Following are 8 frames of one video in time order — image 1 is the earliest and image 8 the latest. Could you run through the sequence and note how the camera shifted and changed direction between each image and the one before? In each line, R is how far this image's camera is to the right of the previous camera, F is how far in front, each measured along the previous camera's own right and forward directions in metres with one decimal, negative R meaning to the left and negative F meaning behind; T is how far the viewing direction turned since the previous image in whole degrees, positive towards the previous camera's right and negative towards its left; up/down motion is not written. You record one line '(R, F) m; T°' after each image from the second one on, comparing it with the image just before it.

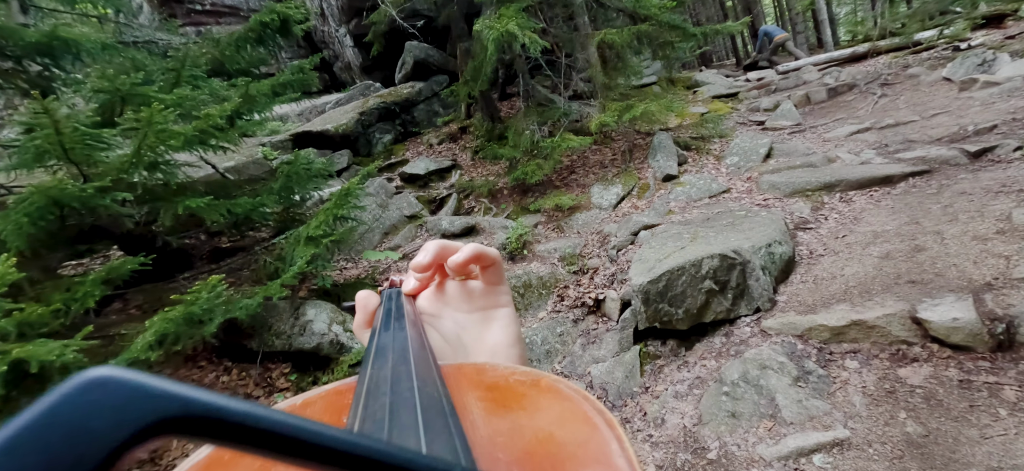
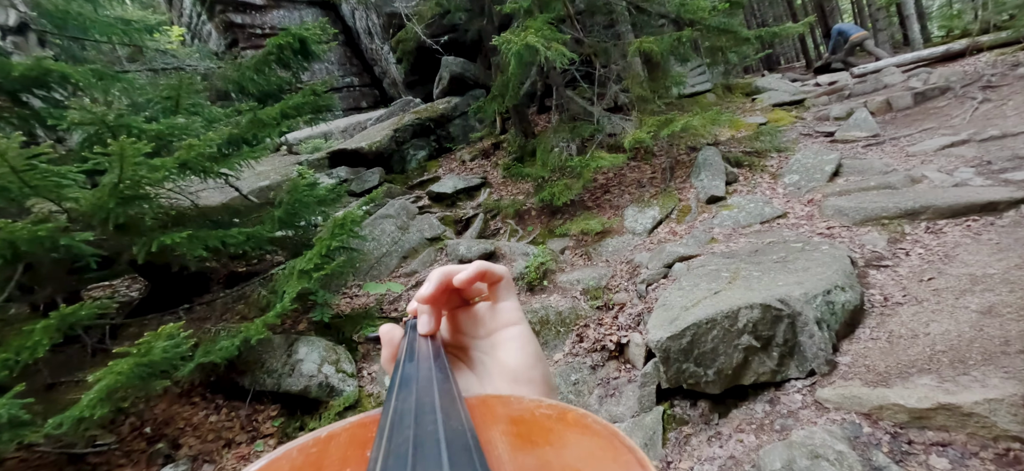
(+0.4, +0.6) m; -7°
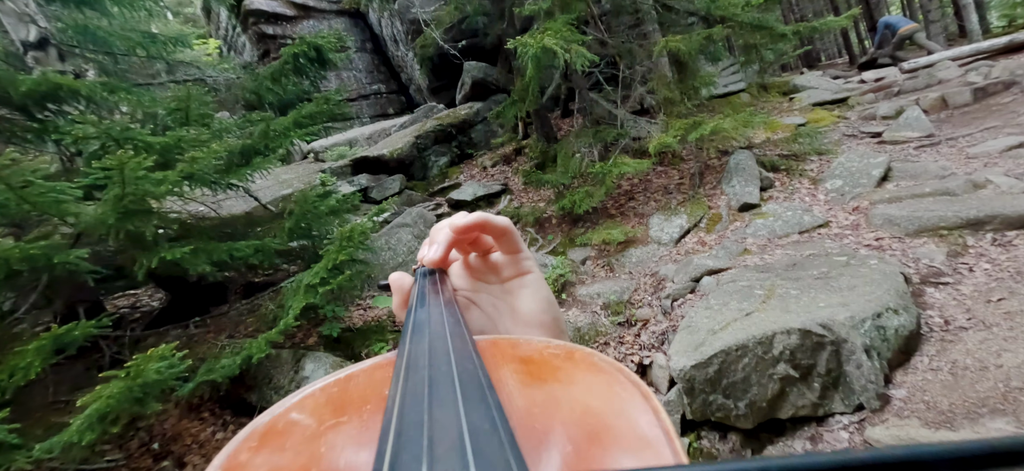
(+0.1, +0.3) m; -4°
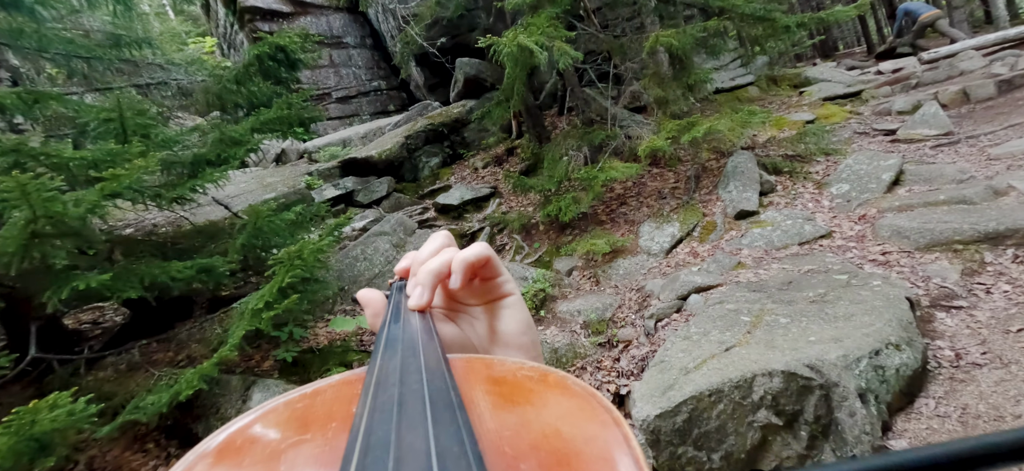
(+0.4, +0.3) m; -2°
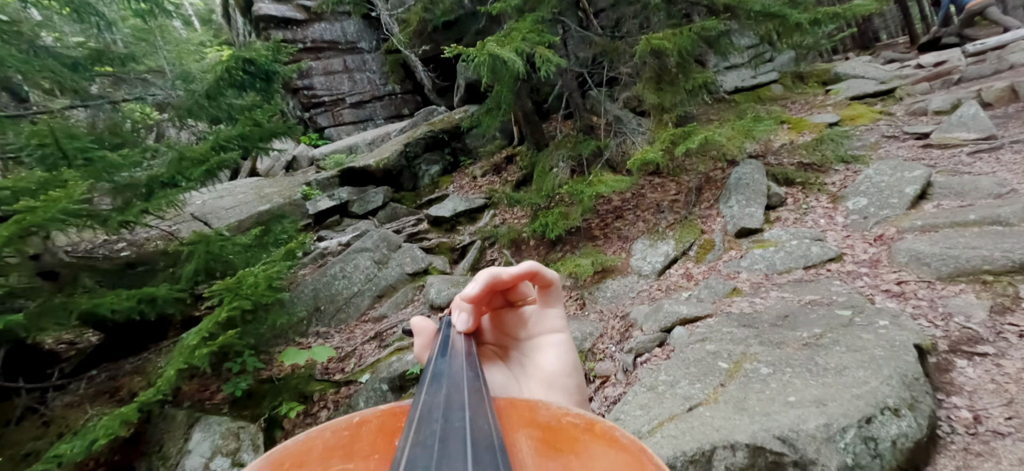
(+0.5, +0.4) m; -4°
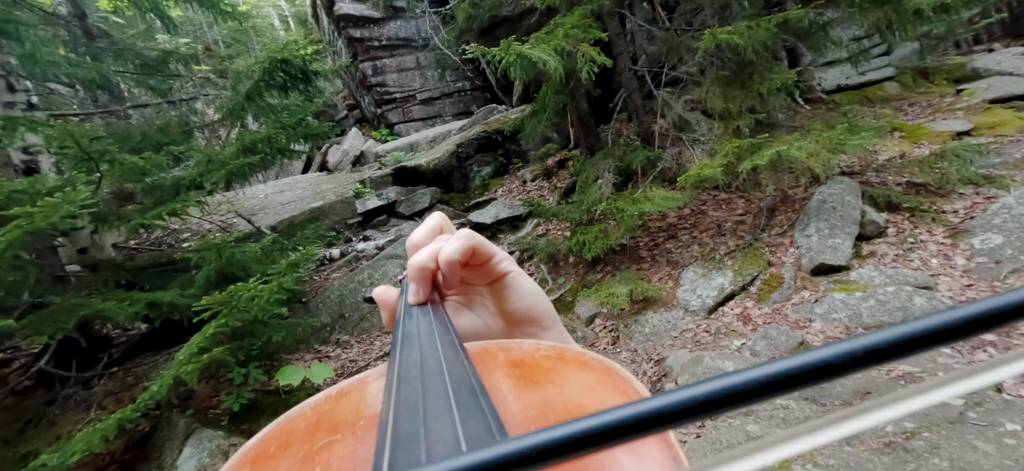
(+0.4, +0.5) m; -9°
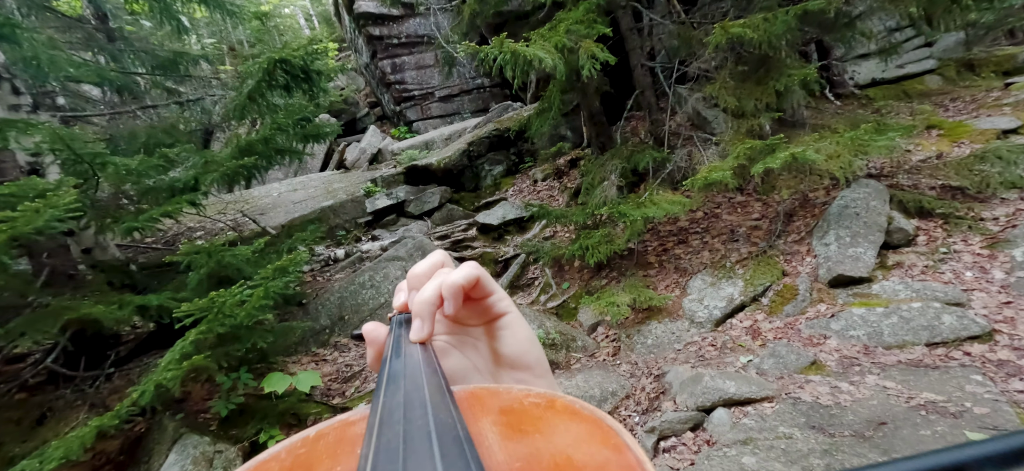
(+0.2, +0.2) m; -3°
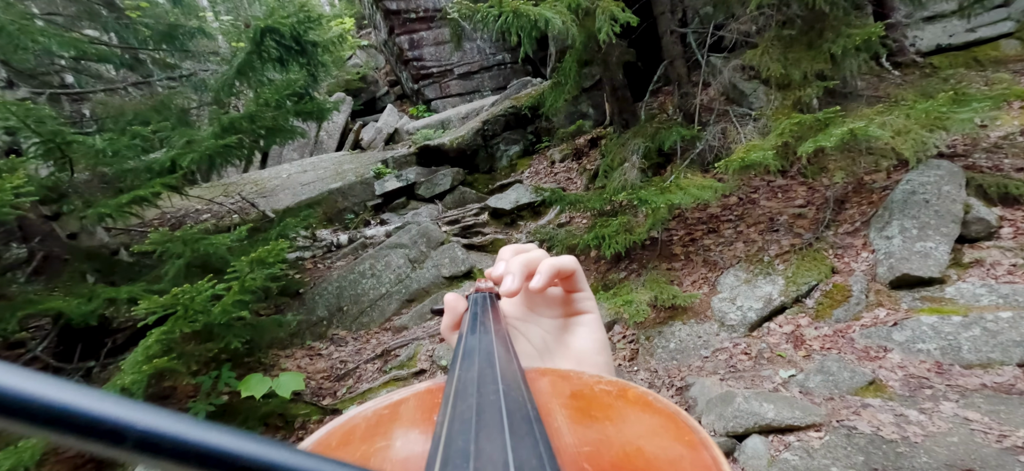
(+0.2, +0.4) m; -3°
